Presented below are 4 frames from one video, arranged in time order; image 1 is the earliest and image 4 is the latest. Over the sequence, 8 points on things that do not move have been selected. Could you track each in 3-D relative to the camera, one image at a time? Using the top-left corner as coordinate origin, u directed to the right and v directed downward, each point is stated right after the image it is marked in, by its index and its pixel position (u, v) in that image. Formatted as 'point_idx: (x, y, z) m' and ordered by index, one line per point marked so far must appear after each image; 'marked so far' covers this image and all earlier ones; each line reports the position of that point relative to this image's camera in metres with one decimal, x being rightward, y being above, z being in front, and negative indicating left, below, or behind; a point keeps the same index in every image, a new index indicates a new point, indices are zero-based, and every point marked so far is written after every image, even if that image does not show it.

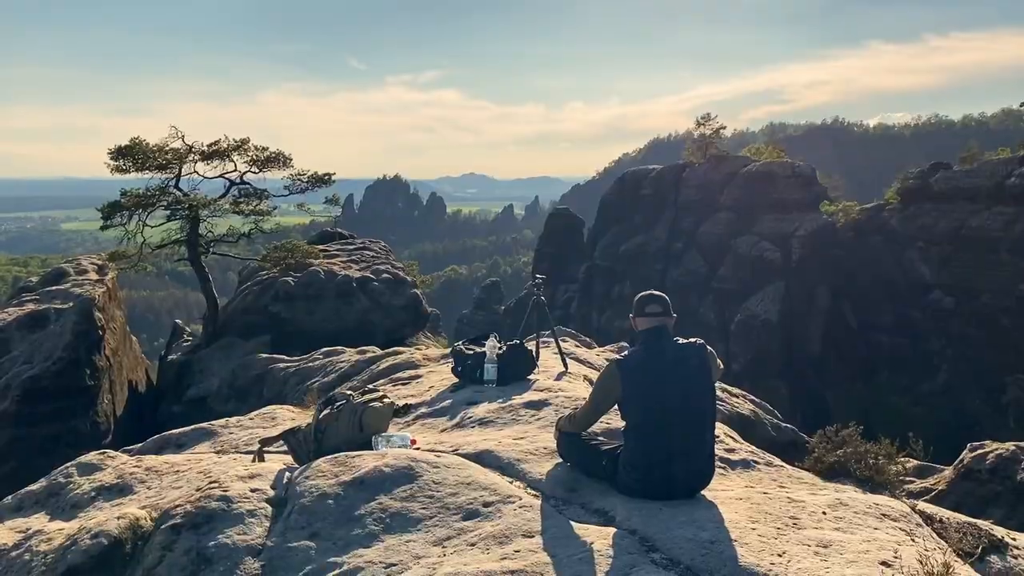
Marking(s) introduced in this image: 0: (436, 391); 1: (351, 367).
0: (-1.0, -1.4, +11.9) m
1: (-3.4, -1.7, +18.1) m
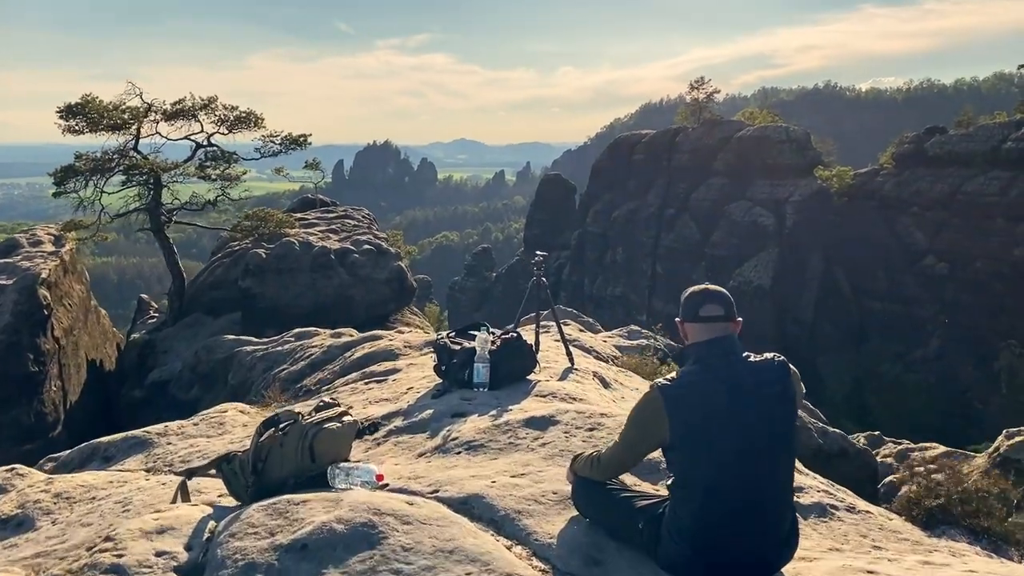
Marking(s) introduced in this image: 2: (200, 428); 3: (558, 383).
0: (-1.1, -1.2, +9.7) m
1: (-3.5, -1.2, +15.9) m
2: (-4.0, -1.8, +11.1) m
3: (+0.5, -1.1, +9.9) m
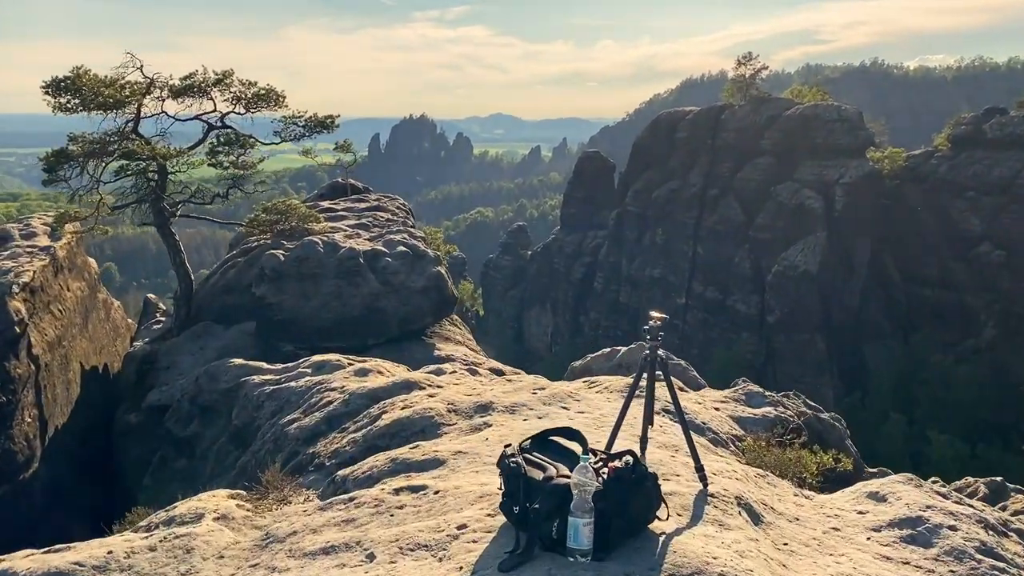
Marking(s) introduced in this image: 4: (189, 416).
0: (-0.3, -1.9, +6.2) m
1: (-2.5, -1.7, +12.5) m
2: (-3.1, -2.4, +7.7) m
3: (+1.3, -1.8, +6.2) m
4: (-6.4, -2.5, +17.1) m
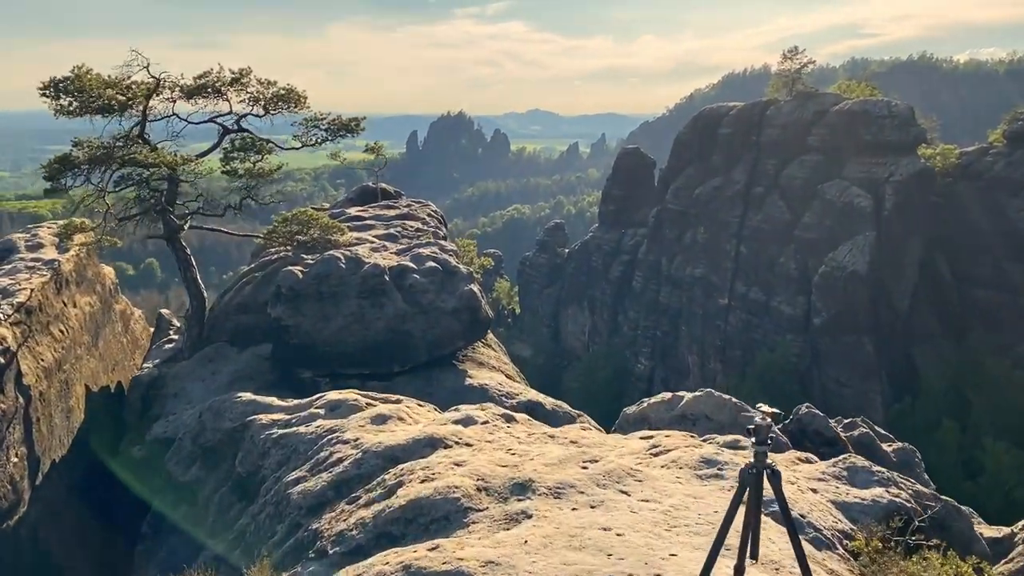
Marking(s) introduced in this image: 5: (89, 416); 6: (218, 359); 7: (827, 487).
0: (0.0, -2.4, +4.1) m
1: (-2.0, -2.2, +10.5) m
2: (-2.8, -2.9, +5.7) m
3: (+1.6, -2.3, +4.1) m
4: (-5.6, -2.9, +15.3) m
5: (-9.2, -2.8, +18.8) m
6: (-6.6, -1.6, +19.4) m
7: (+3.1, -1.9, +8.6) m
